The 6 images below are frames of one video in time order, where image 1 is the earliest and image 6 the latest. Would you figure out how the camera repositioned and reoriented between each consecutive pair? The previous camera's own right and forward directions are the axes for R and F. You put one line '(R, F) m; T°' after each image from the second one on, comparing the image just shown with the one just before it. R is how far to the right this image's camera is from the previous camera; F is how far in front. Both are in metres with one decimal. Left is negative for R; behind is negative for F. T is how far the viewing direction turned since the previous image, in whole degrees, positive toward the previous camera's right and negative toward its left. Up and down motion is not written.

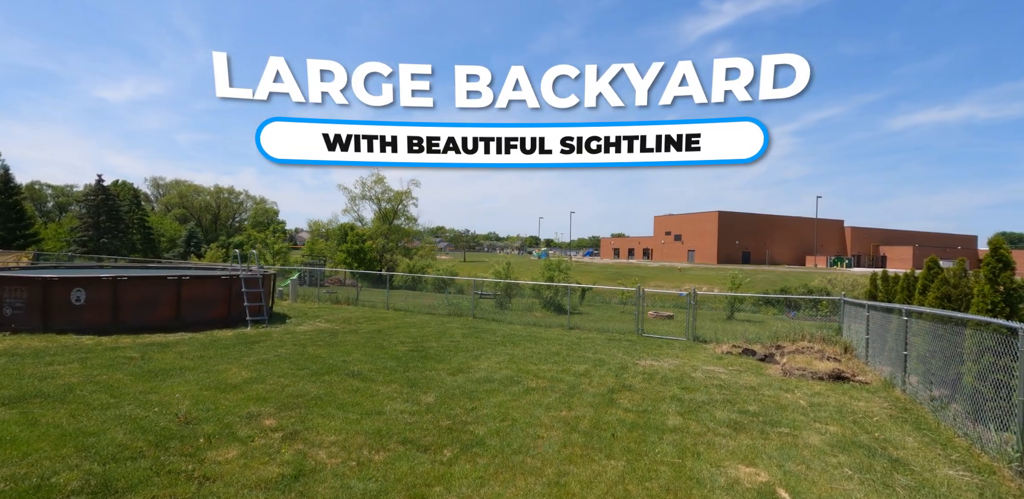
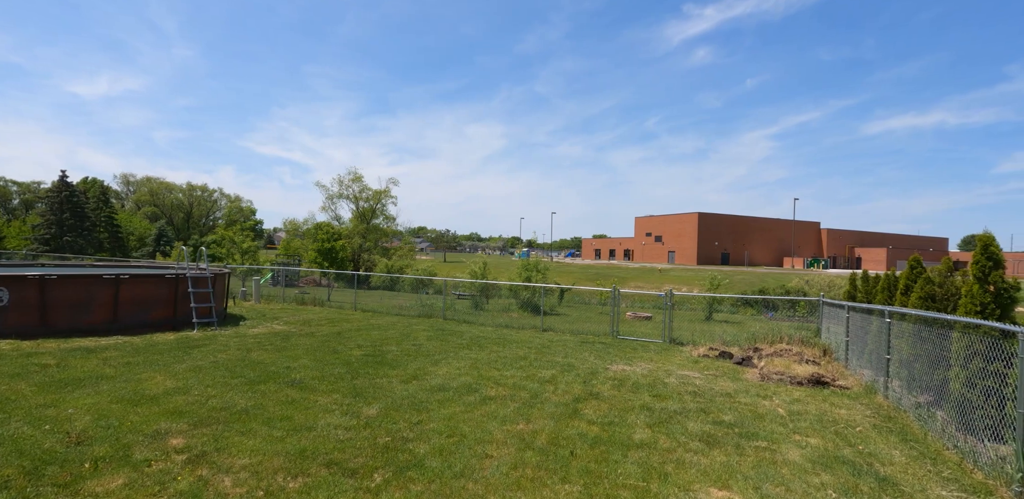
(+0.3, +0.6) m; +2°
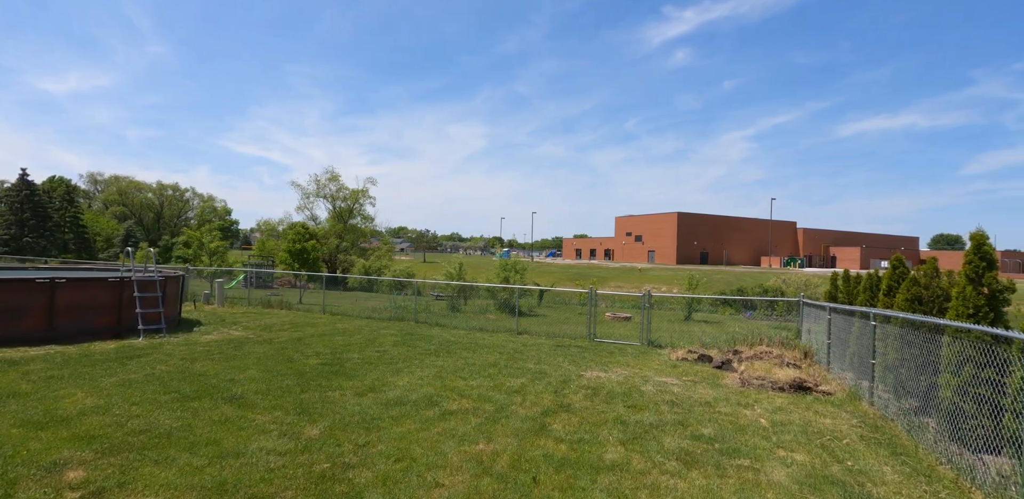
(+0.2, +0.5) m; +2°
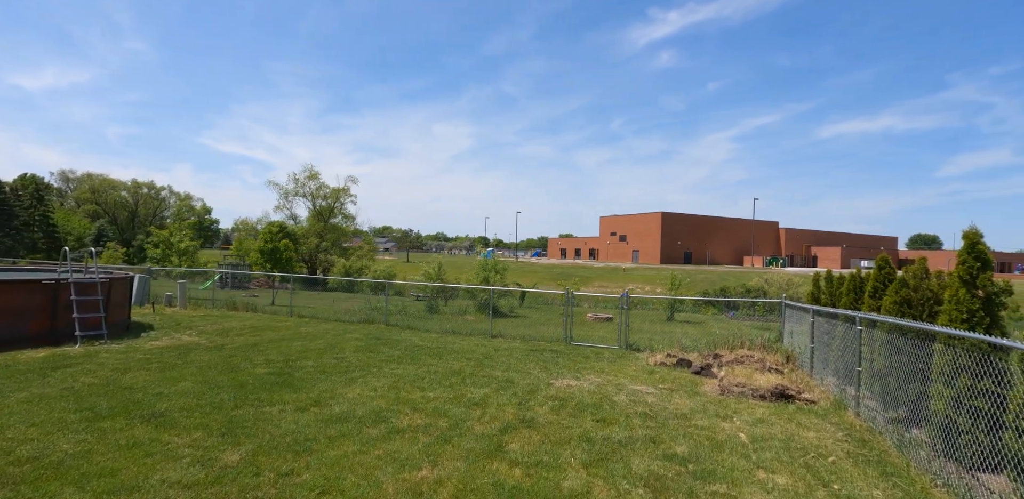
(+0.3, +0.6) m; +1°
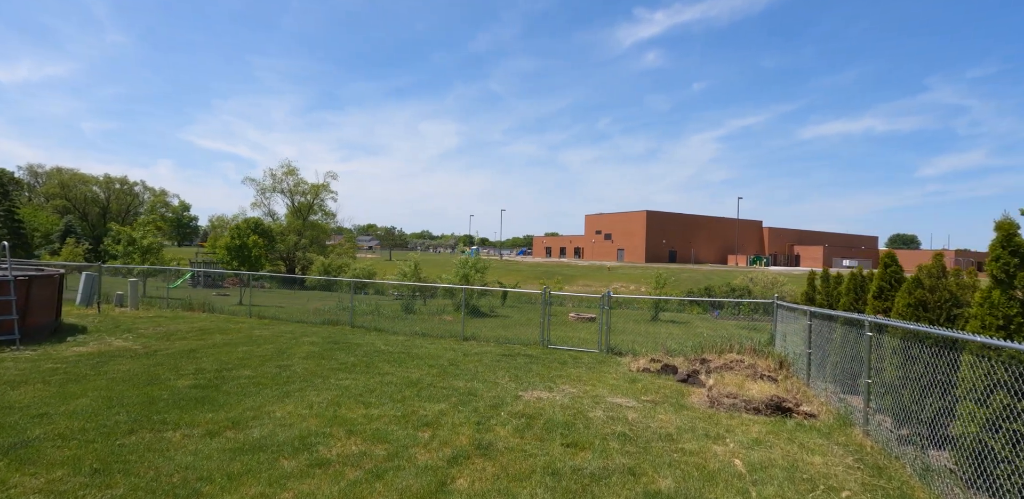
(+0.3, +0.9) m; +1°
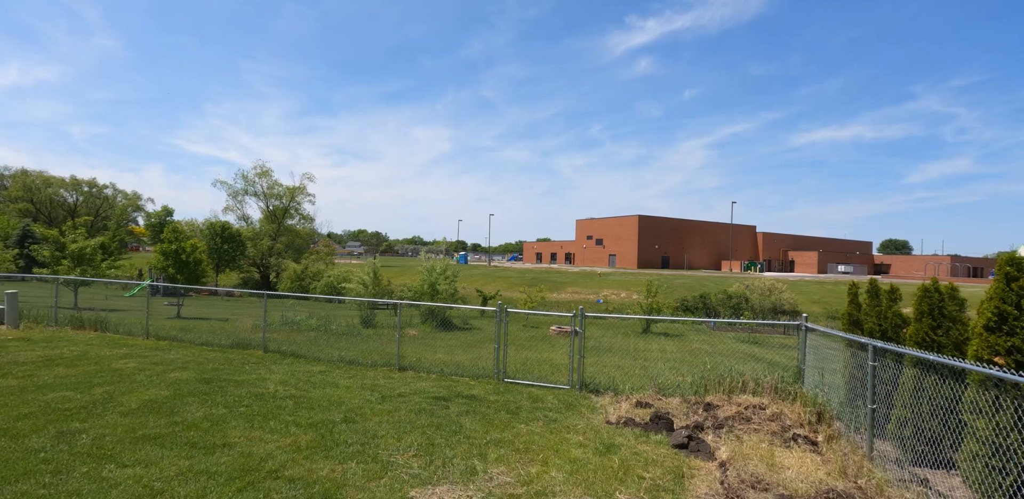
(+0.8, +2.7) m; +1°
